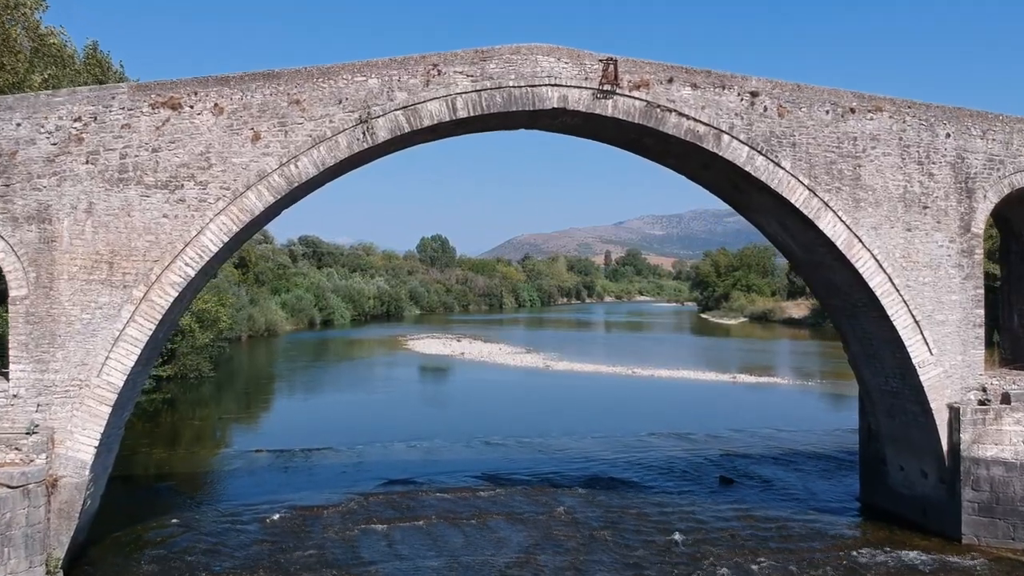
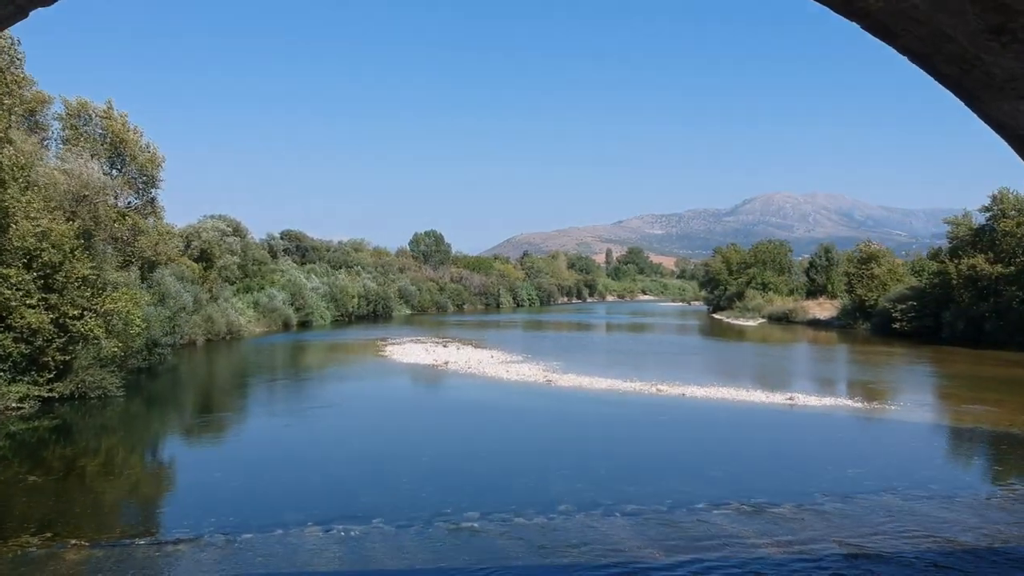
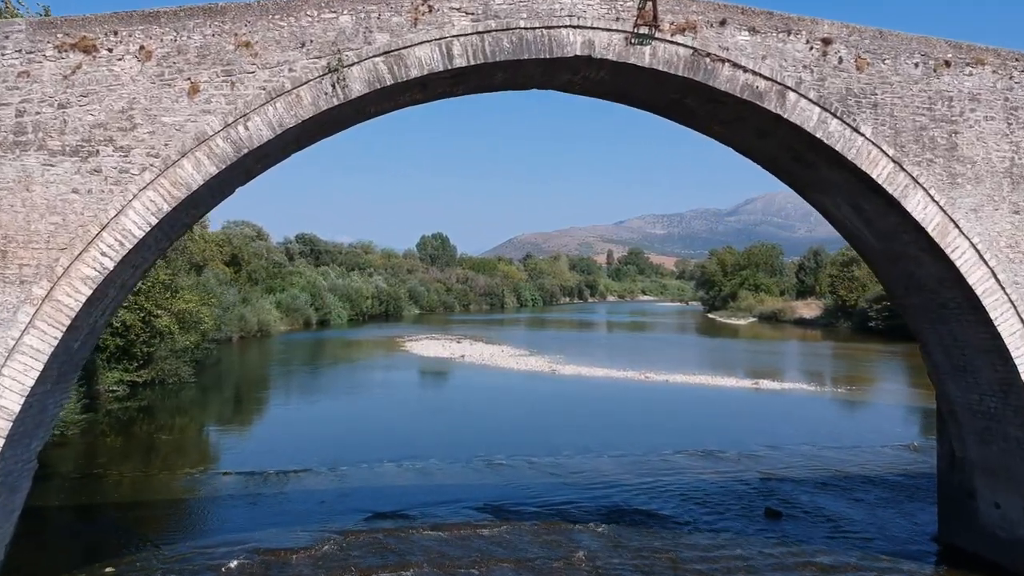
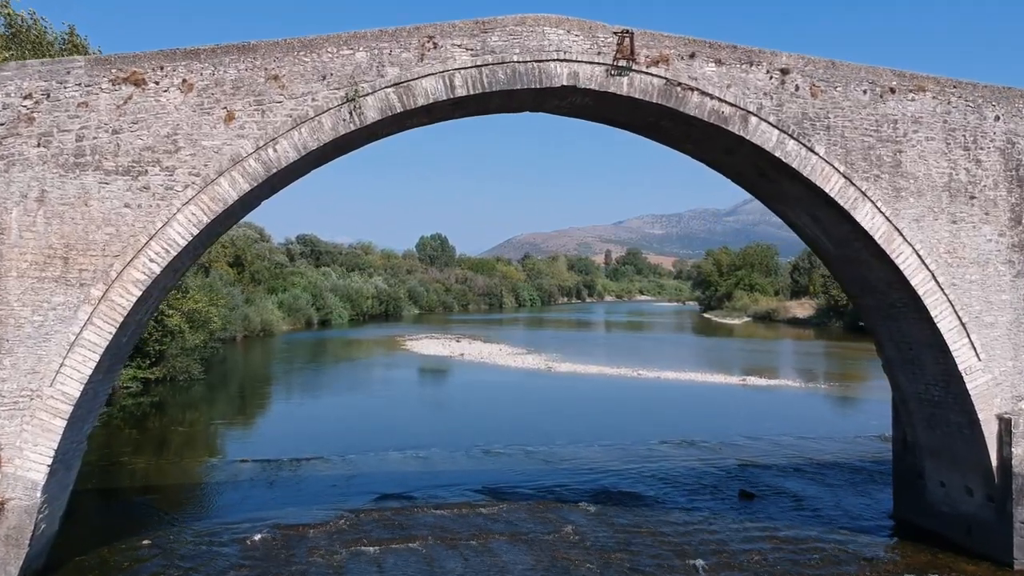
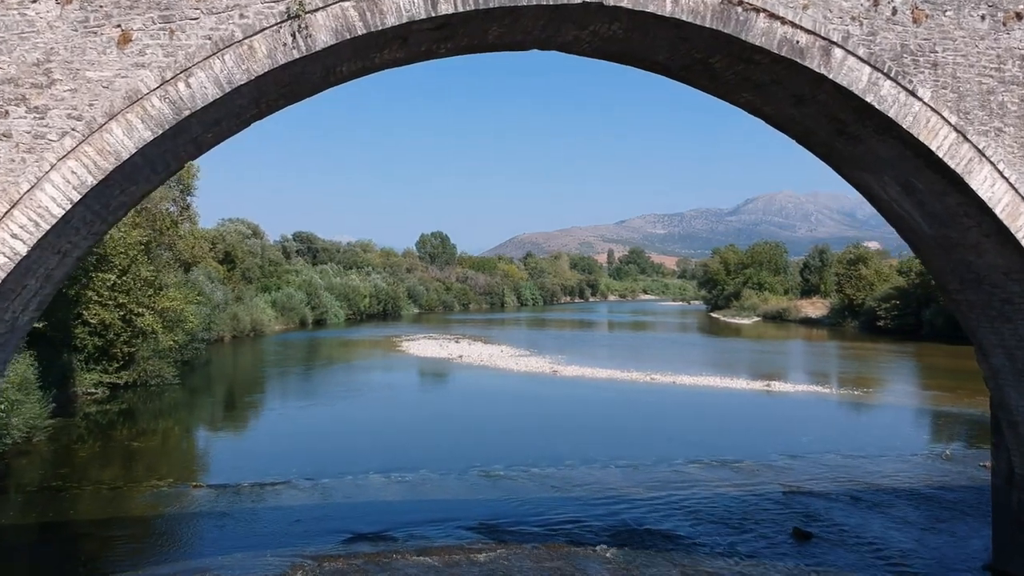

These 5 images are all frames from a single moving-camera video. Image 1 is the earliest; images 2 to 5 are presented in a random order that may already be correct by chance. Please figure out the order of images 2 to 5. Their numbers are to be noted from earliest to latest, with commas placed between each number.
4, 3, 5, 2
